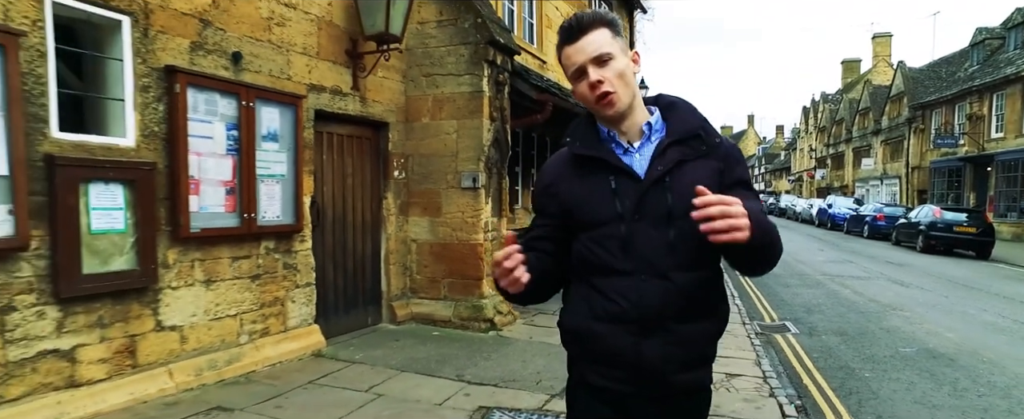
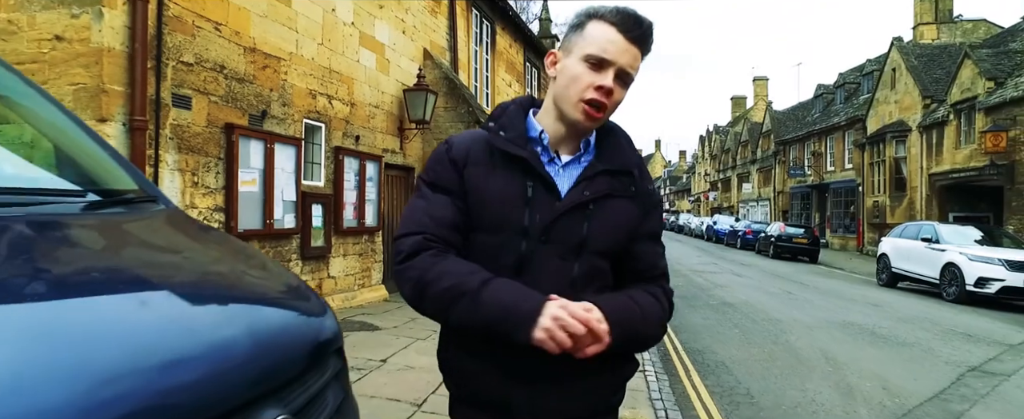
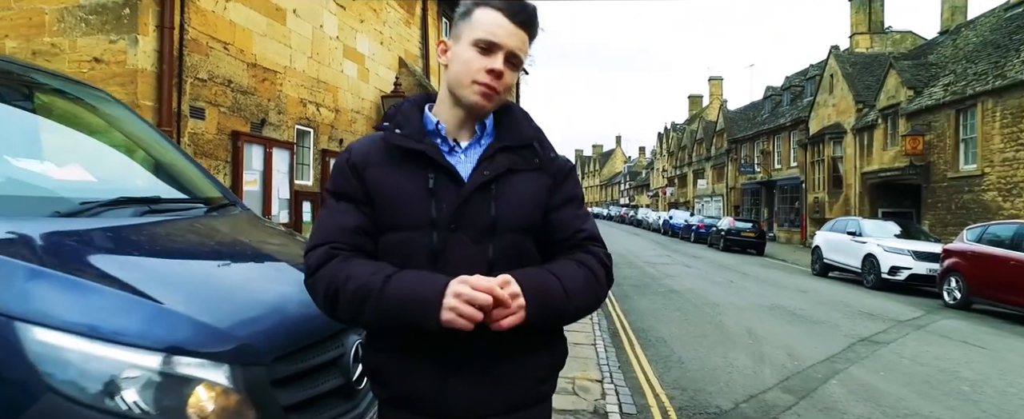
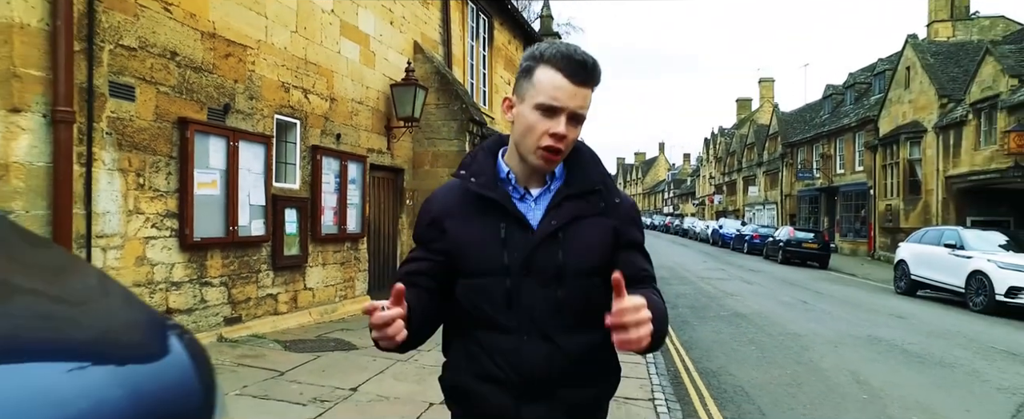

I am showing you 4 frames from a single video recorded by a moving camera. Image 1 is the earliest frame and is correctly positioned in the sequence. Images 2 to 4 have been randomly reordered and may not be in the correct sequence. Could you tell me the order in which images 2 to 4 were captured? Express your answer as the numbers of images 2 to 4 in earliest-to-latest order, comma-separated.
4, 2, 3
